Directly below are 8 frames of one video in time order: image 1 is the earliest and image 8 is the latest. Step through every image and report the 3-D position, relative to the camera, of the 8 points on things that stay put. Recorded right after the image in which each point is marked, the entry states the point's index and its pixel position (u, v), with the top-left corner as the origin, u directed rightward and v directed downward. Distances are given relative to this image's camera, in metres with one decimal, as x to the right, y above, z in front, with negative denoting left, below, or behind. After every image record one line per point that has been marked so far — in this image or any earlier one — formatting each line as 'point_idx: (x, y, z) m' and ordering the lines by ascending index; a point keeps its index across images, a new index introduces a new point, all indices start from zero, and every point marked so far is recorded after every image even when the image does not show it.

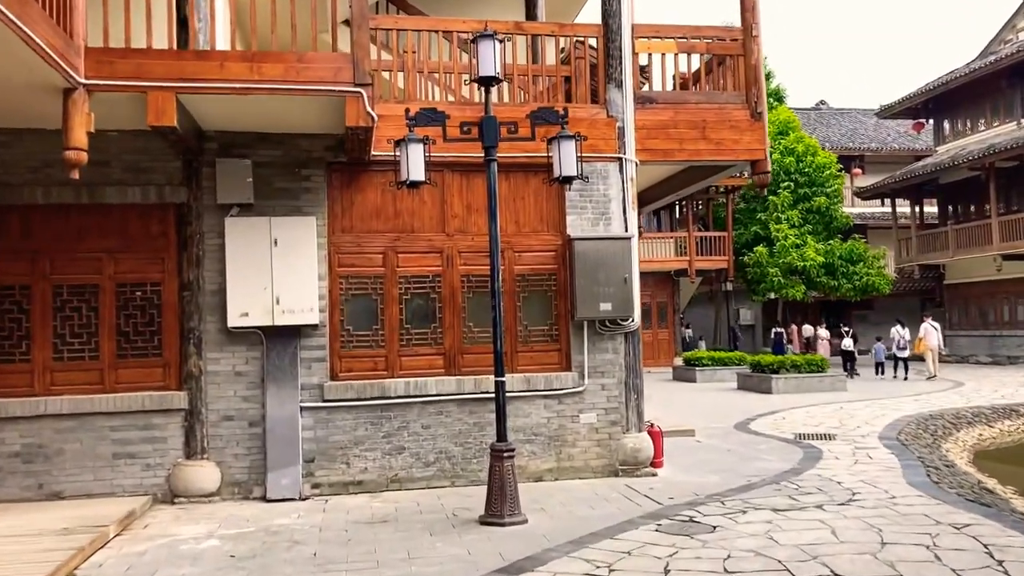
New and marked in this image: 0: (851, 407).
0: (+5.9, -2.1, +15.0) m
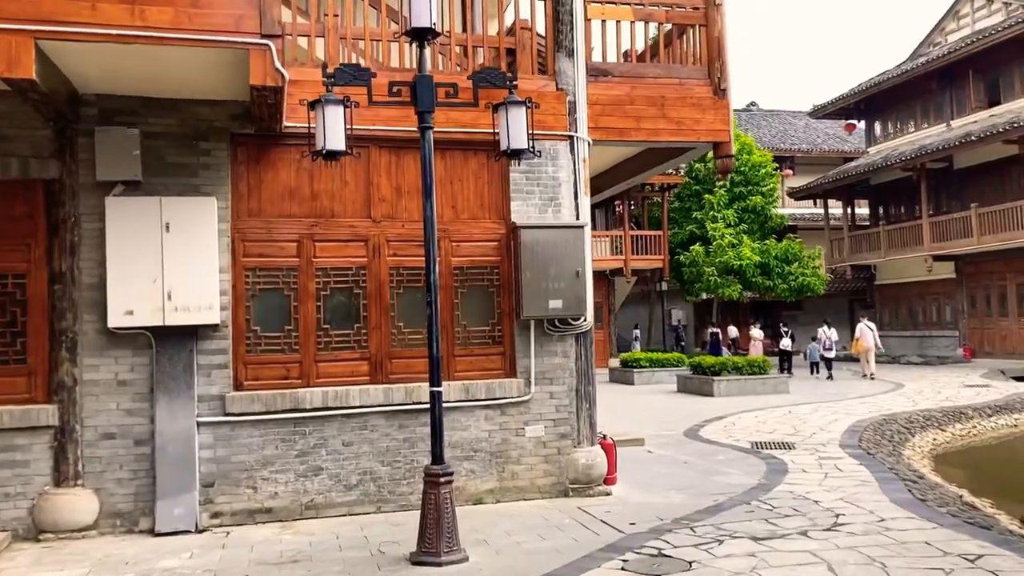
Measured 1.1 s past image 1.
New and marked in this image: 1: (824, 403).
0: (+4.8, -2.0, +14.4) m
1: (+5.7, -2.1, +15.7) m
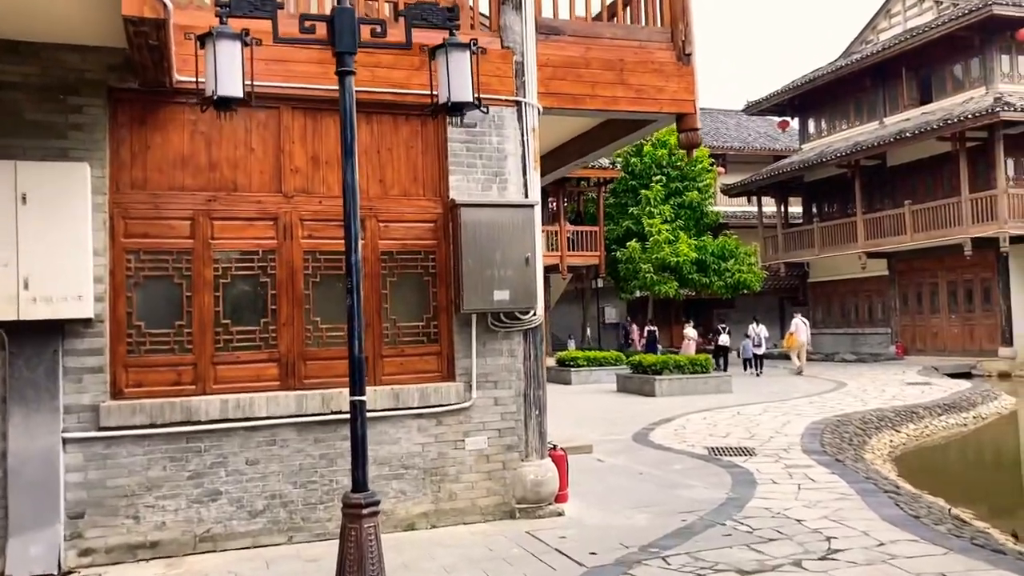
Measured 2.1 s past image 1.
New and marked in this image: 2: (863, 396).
0: (+3.8, -2.0, +13.7) m
1: (+4.5, -2.0, +15.1) m
2: (+6.6, -2.0, +16.1) m
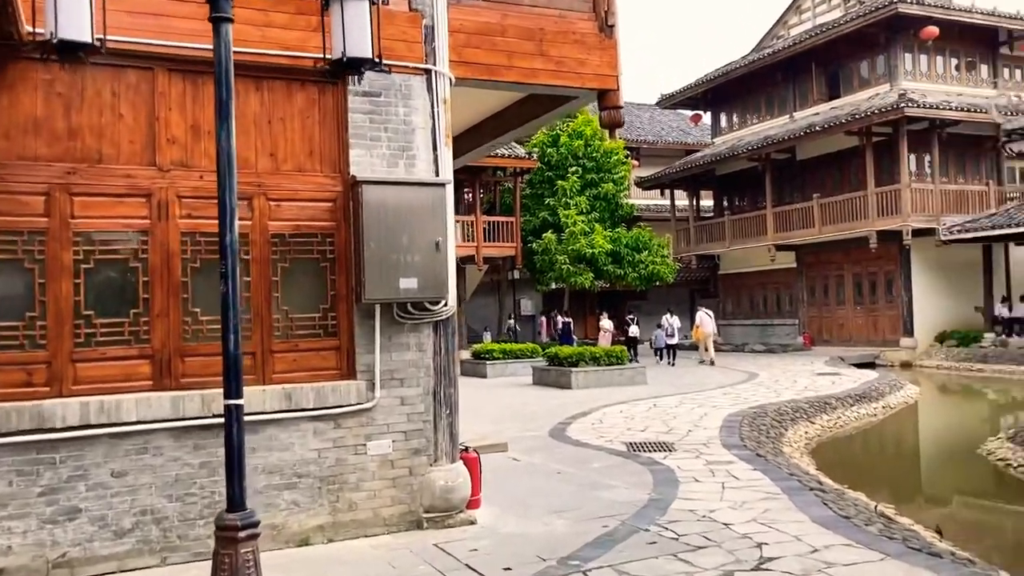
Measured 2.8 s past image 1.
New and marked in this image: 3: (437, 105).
0: (+2.4, -1.8, +13.4) m
1: (+3.0, -1.8, +14.9) m
2: (+5.0, -1.9, +16.1) m
3: (-0.5, +1.3, +6.1) m
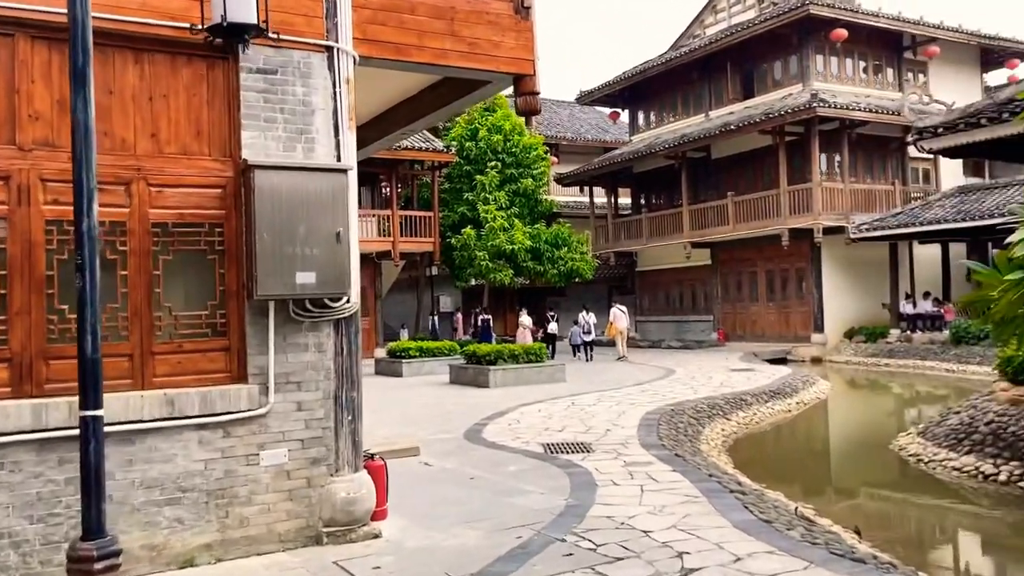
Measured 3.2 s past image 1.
0: (+1.1, -1.7, +13.2) m
1: (+1.6, -1.8, +14.7) m
2: (+3.4, -1.8, +16.1) m
3: (-1.1, +1.3, +5.6) m
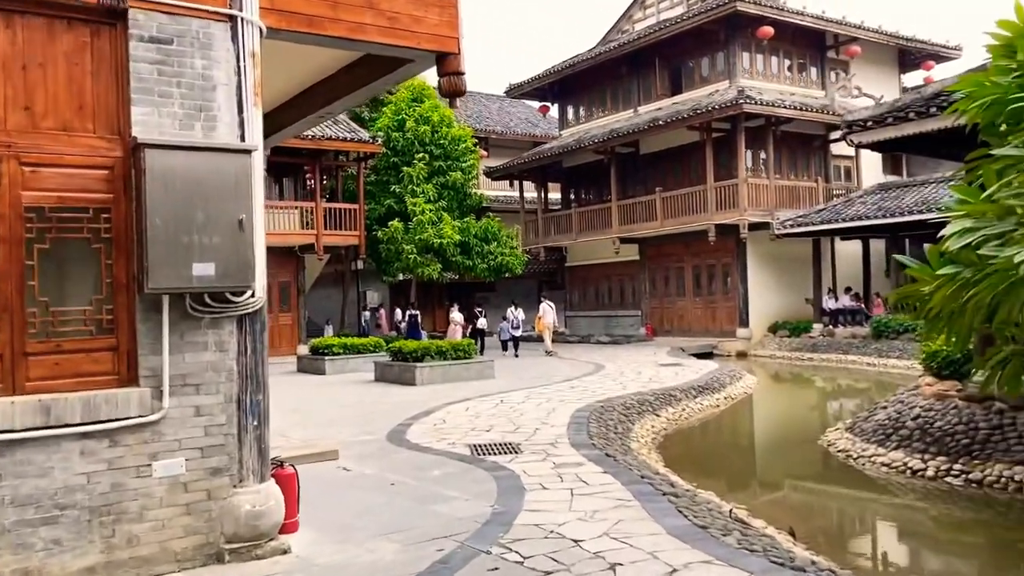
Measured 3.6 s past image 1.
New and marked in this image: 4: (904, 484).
0: (0.0, -1.7, +12.9) m
1: (+0.4, -1.7, +14.4) m
2: (+2.1, -1.7, +16.0) m
3: (-1.6, +1.4, +5.1) m
4: (+3.7, -1.9, +8.2) m
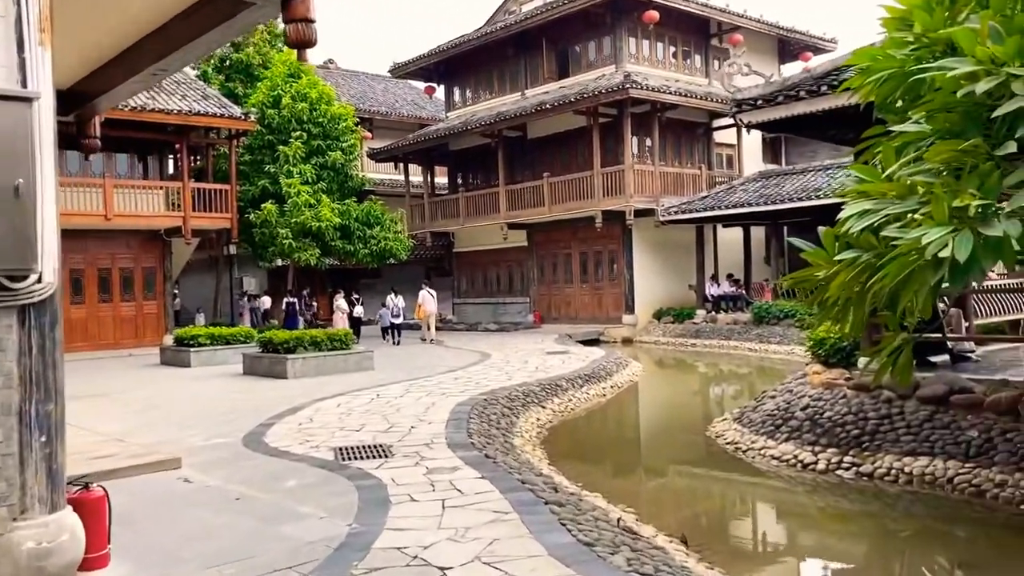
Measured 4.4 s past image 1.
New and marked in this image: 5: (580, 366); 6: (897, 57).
0: (-1.7, -1.5, +12.0) m
1: (-1.6, -1.5, +13.6) m
2: (-0.1, -1.4, +15.4) m
3: (-2.3, +1.4, +4.1) m
4: (+2.6, -1.7, +7.9) m
5: (+1.2, -1.4, +15.8) m
6: (+2.3, +1.4, +5.1) m
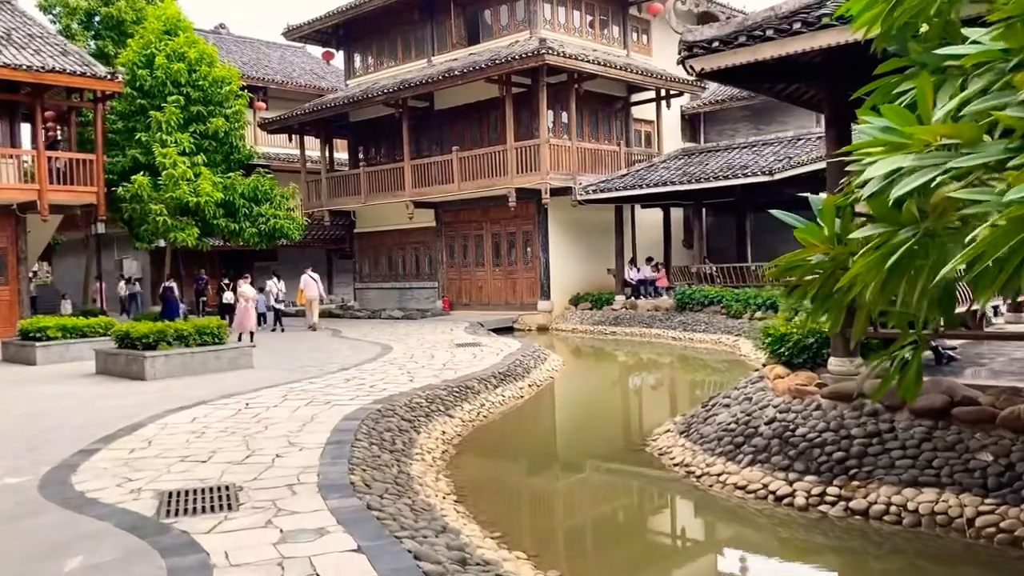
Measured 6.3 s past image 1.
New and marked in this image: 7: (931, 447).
0: (-2.9, -1.3, +9.9) m
1: (-2.9, -1.3, +11.5) m
2: (-1.6, -1.2, +13.4) m
3: (-2.6, +1.5, +1.9) m
4: (+1.8, -1.6, +6.2) m
5: (-0.3, -1.2, +13.9) m
6: (+1.8, +1.4, +3.4) m
7: (+3.0, -1.1, +6.2) m
